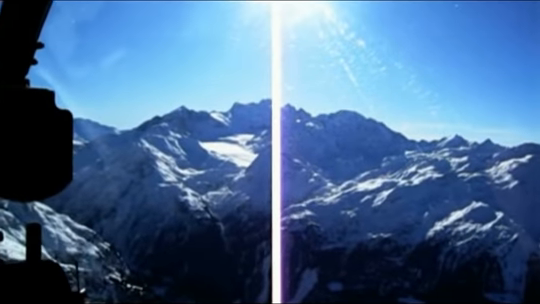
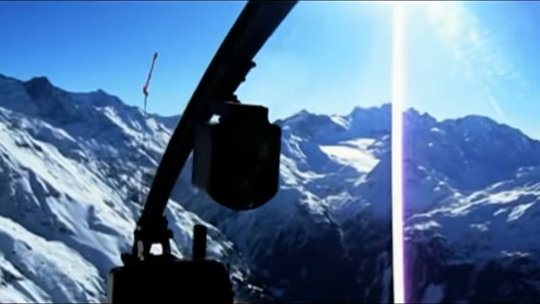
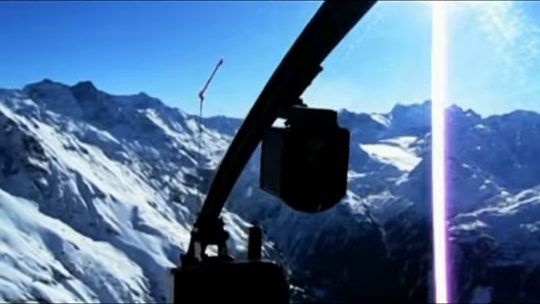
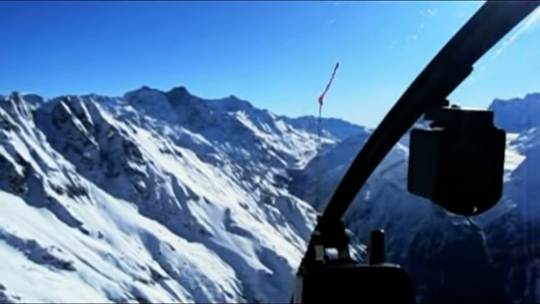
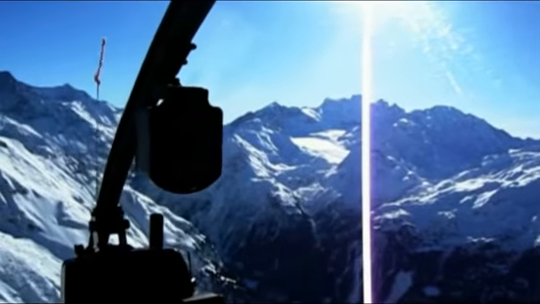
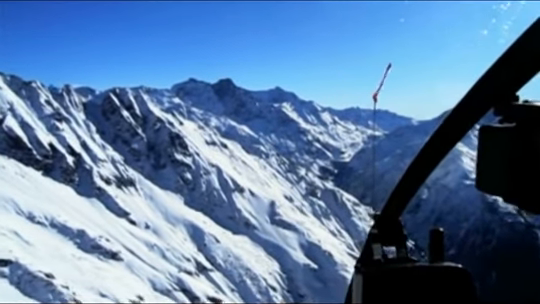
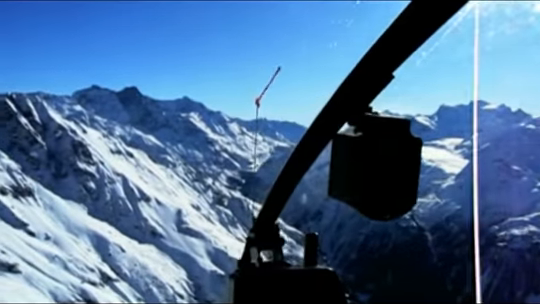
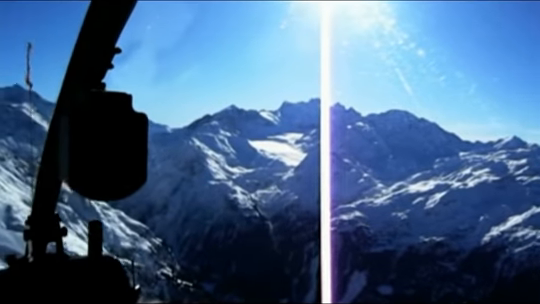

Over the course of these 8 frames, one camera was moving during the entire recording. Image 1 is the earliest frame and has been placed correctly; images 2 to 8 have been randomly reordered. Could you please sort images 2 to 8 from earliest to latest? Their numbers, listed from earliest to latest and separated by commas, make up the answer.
8, 5, 2, 3, 7, 4, 6
